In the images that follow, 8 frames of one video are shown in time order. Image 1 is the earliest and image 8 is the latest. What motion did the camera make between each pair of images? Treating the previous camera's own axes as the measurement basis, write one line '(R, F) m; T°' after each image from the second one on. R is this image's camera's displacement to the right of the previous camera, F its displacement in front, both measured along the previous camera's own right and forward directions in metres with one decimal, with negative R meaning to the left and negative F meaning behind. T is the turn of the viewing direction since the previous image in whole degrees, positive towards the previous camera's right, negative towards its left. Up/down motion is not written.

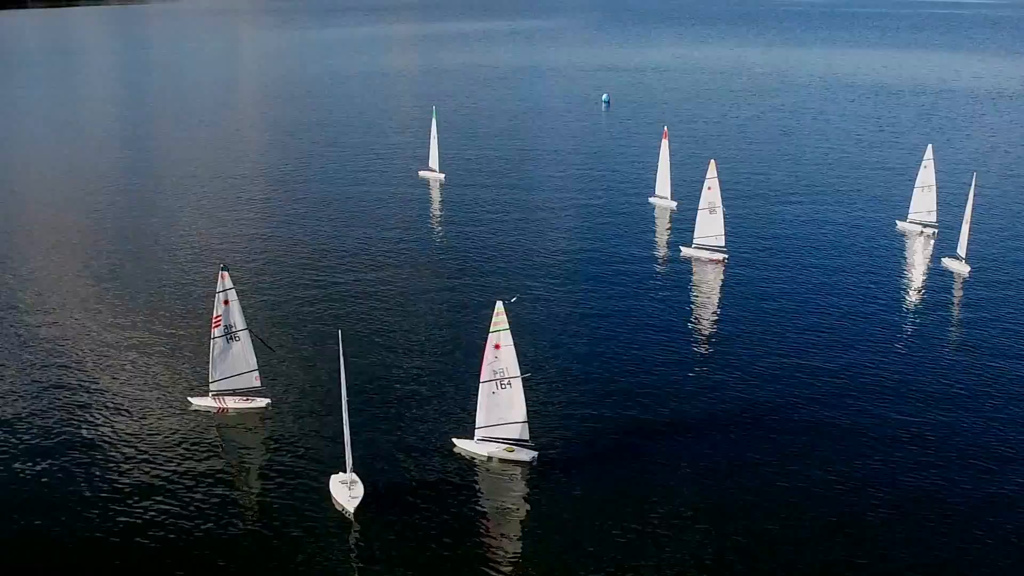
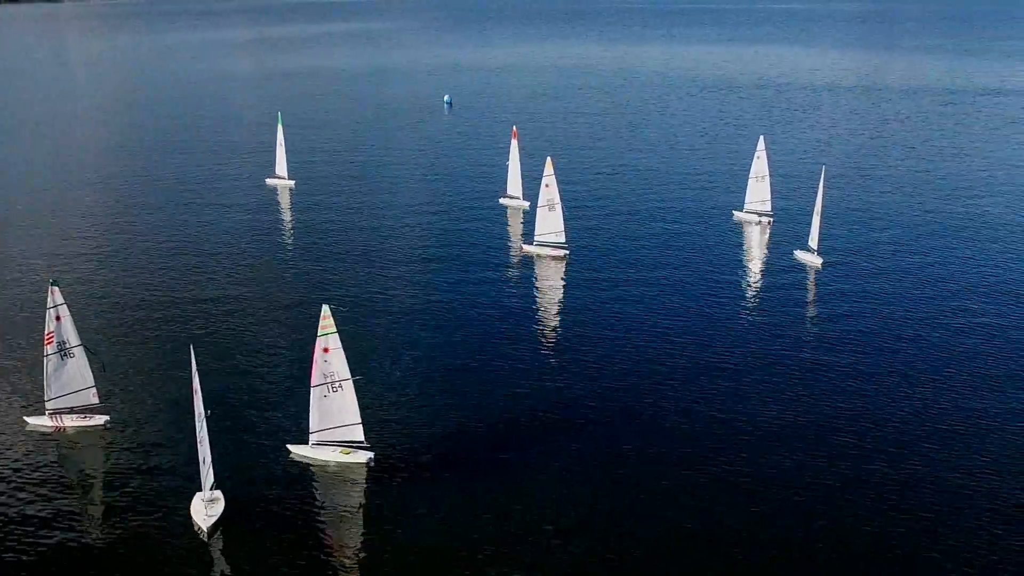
(+7.8, -1.4) m; +2°
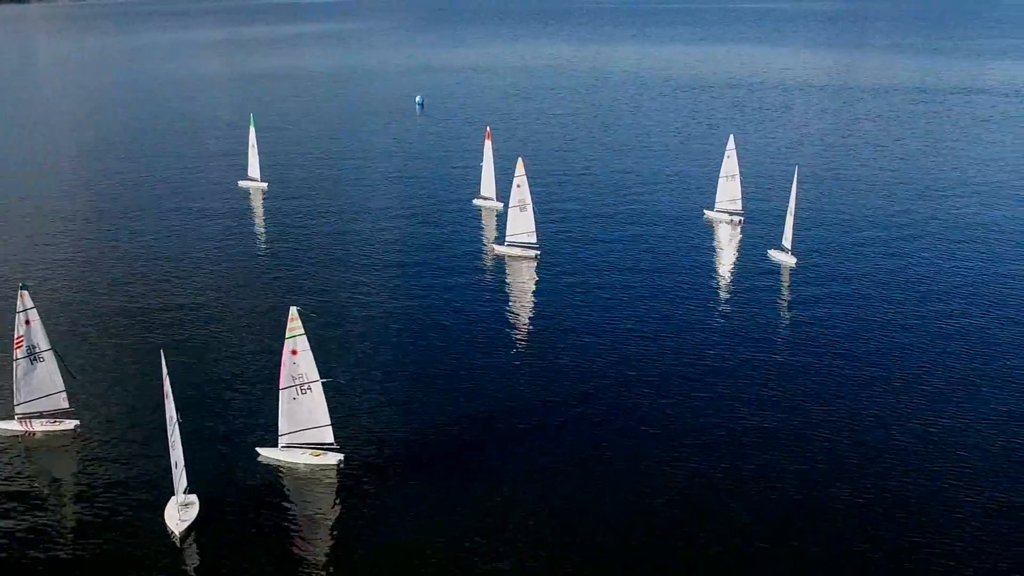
(-8.0, +3.2) m; -6°
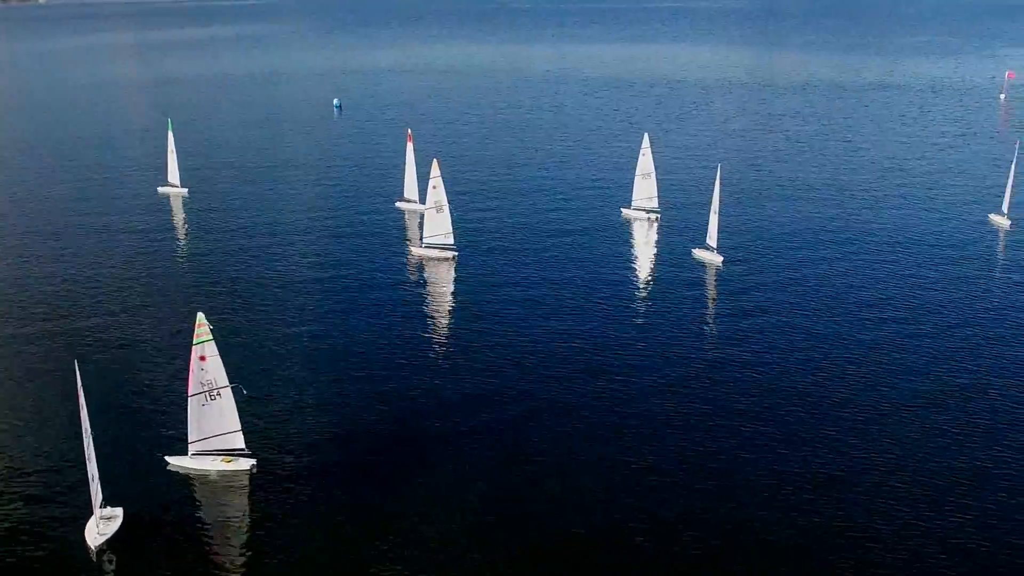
(+2.7, +0.7) m; +2°
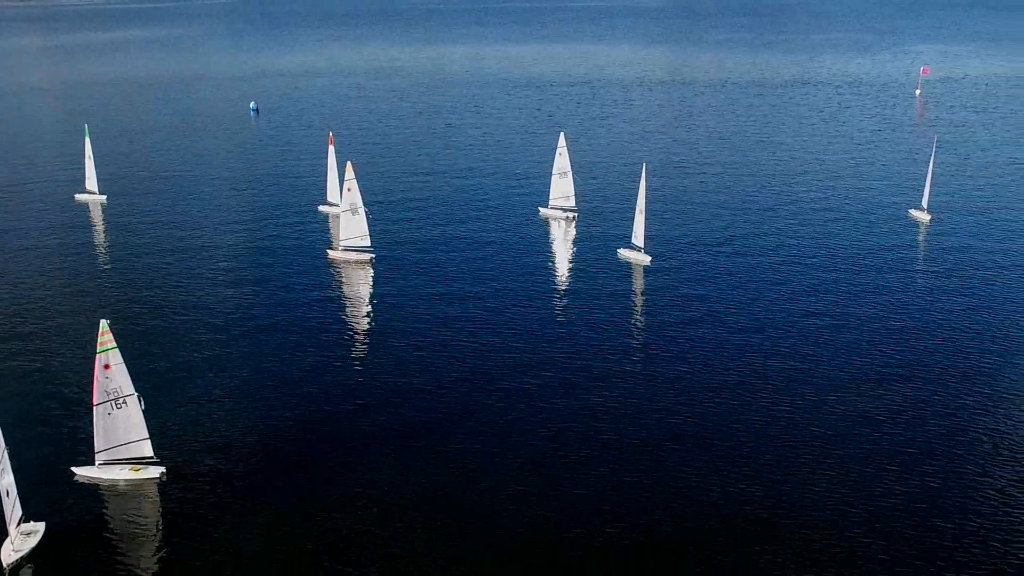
(+2.9, +0.7) m; +2°
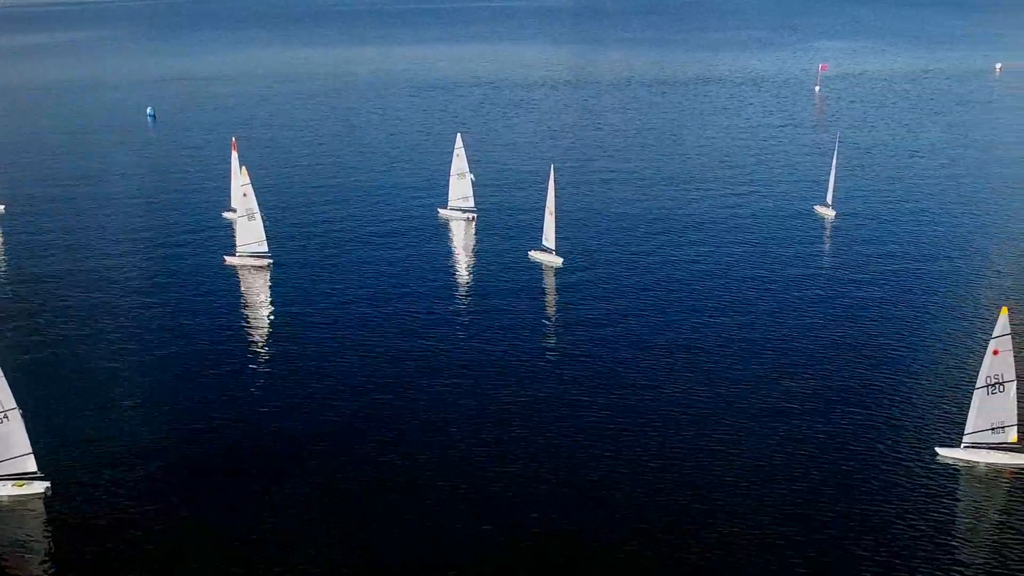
(+3.5, +0.8) m; +2°
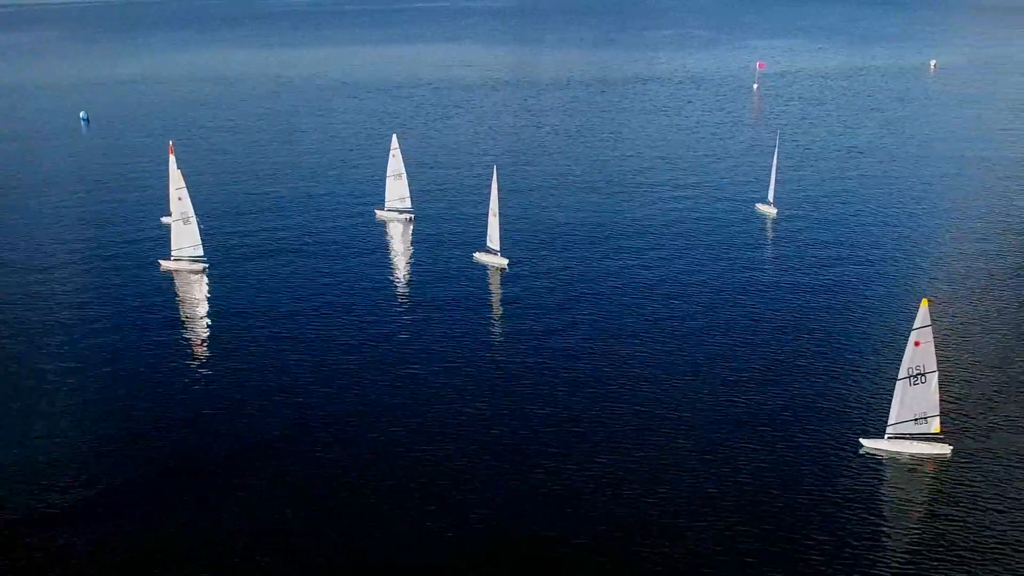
(+1.9, +0.4) m; +2°
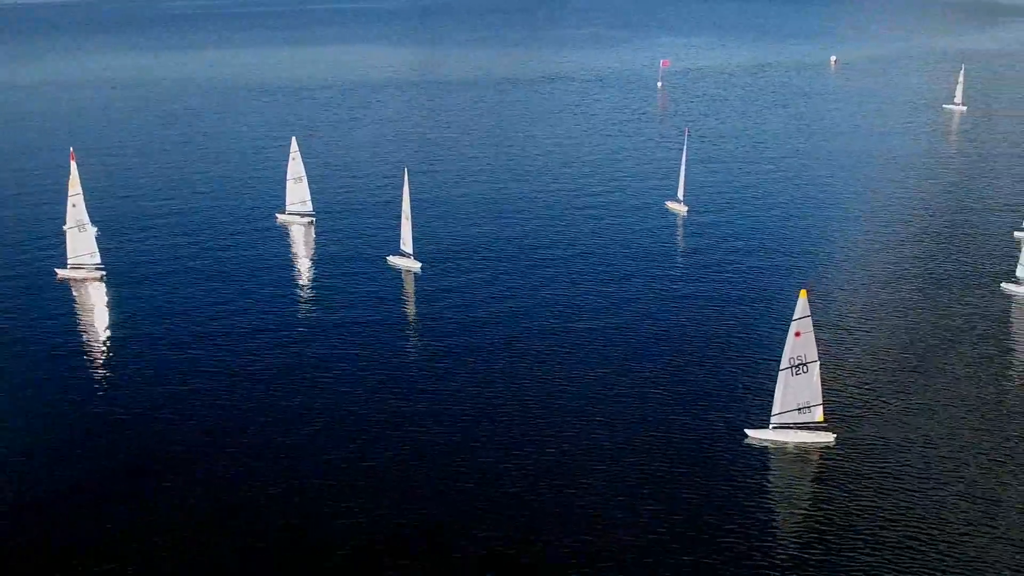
(+2.8, +0.6) m; +3°
